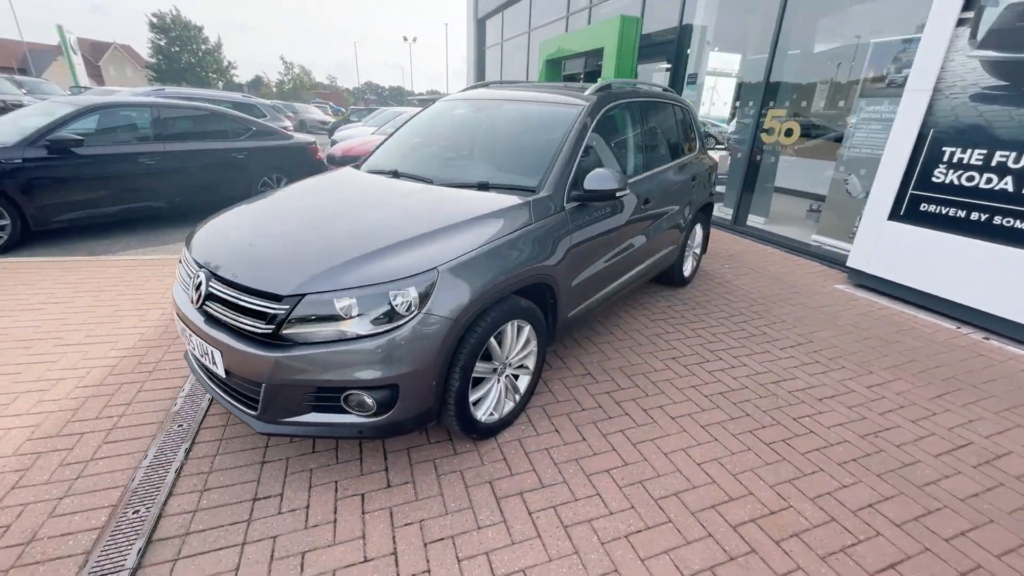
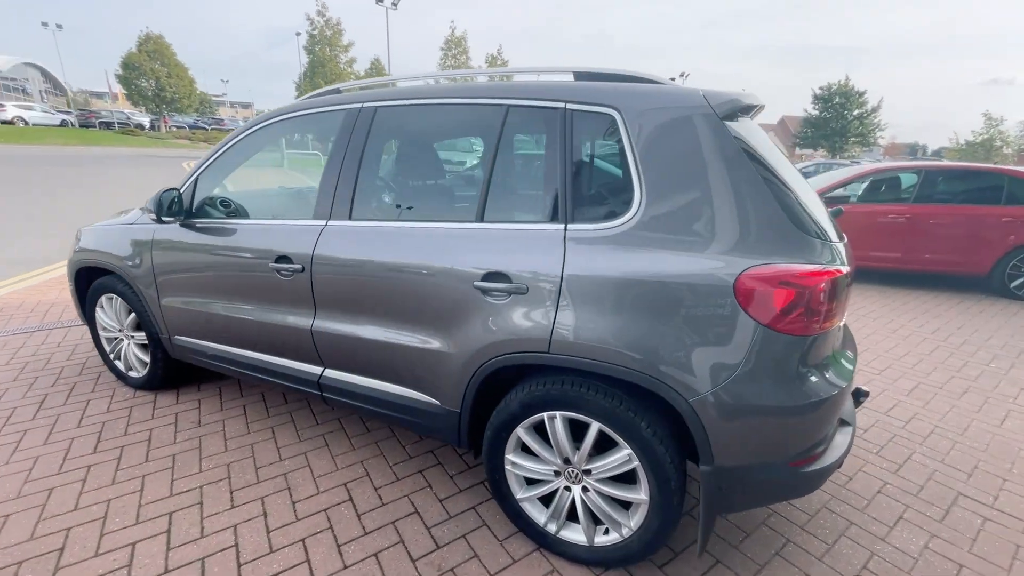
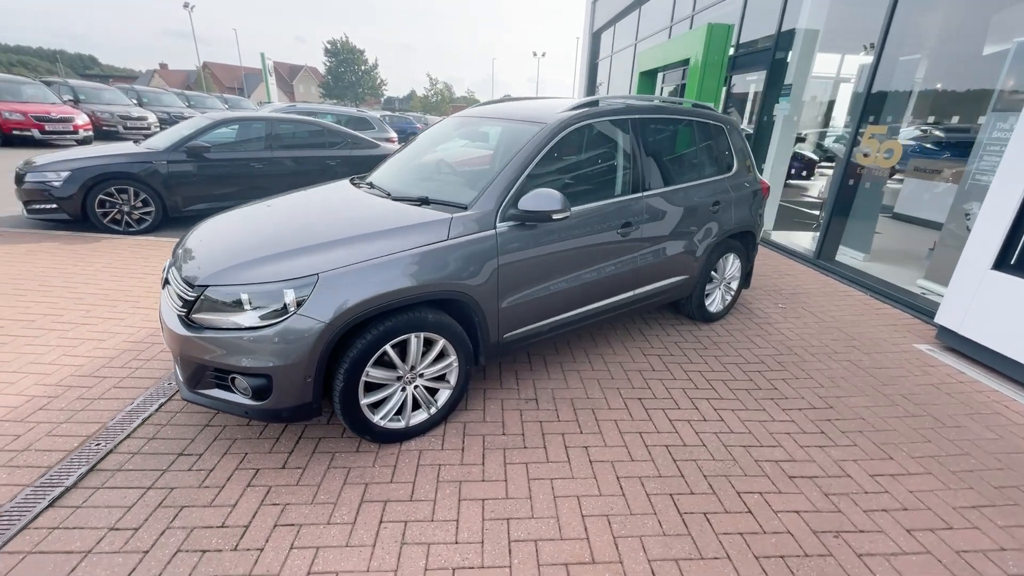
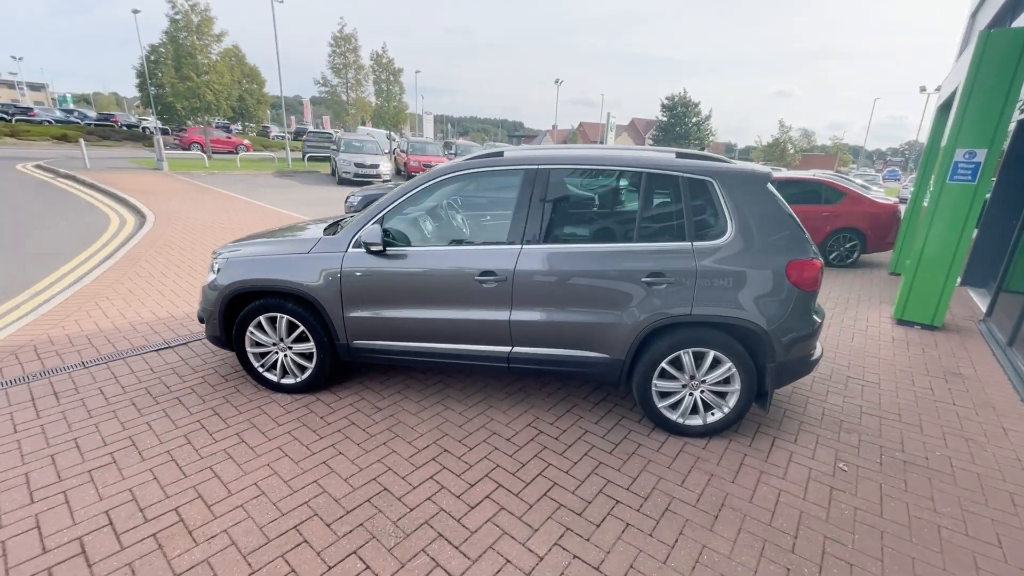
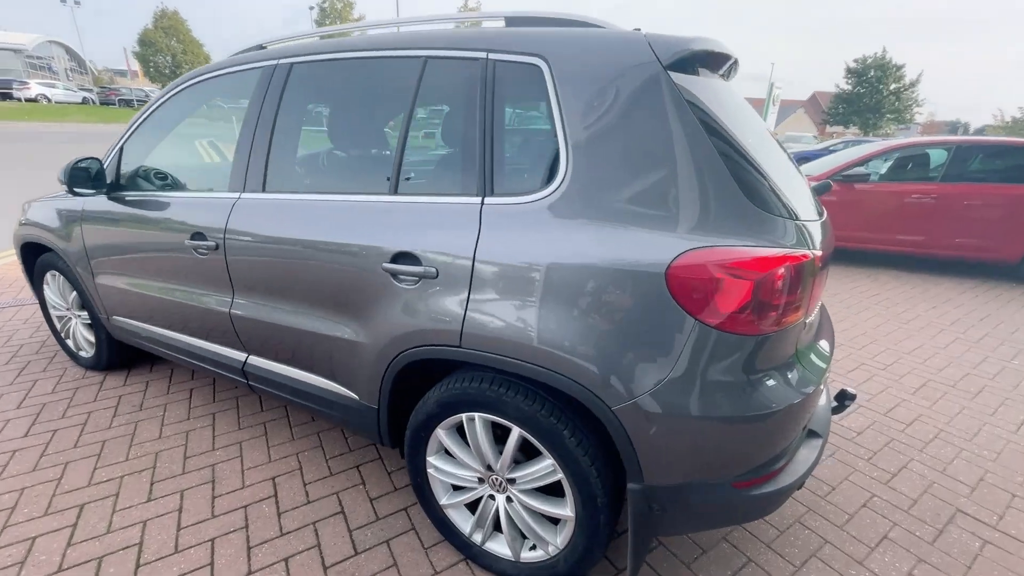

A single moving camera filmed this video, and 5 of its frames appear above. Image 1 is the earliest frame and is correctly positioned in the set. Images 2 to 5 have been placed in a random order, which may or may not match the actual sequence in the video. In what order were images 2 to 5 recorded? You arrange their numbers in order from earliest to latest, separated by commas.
3, 4, 2, 5
